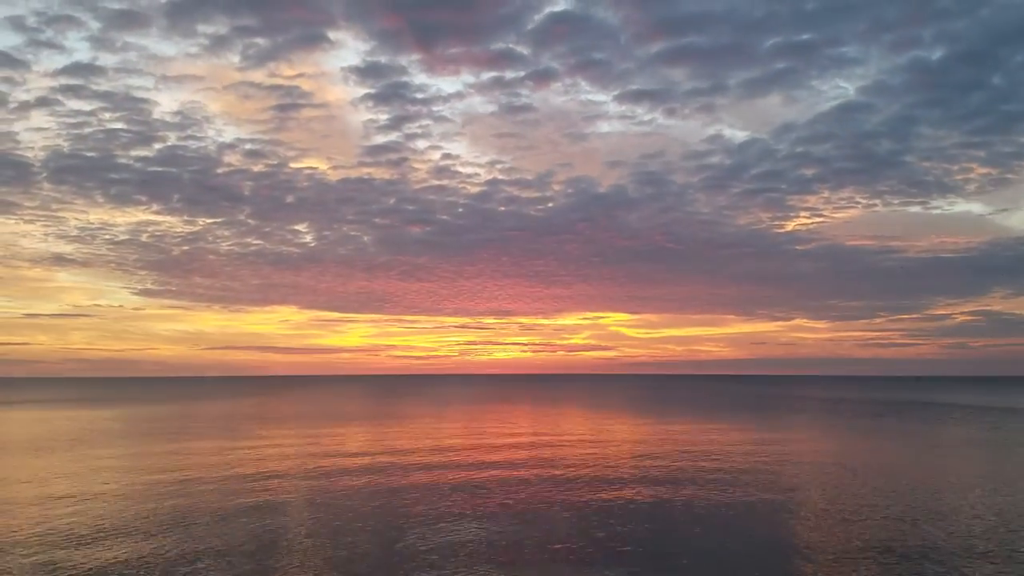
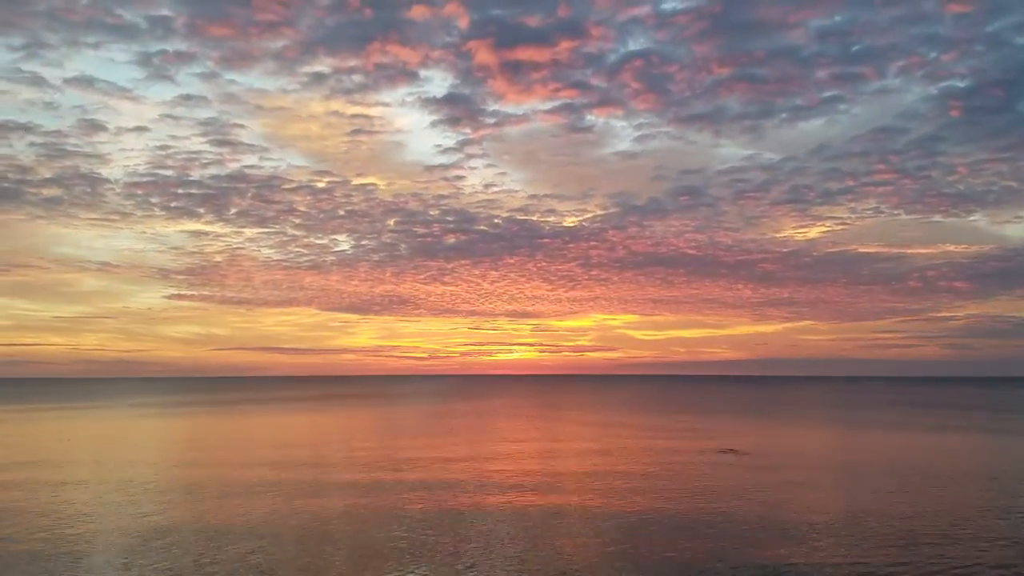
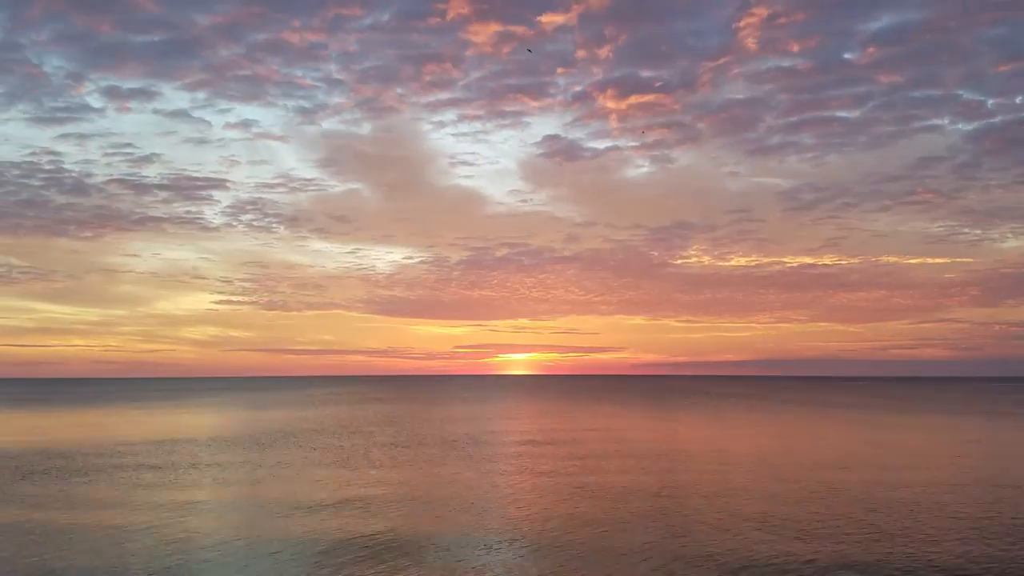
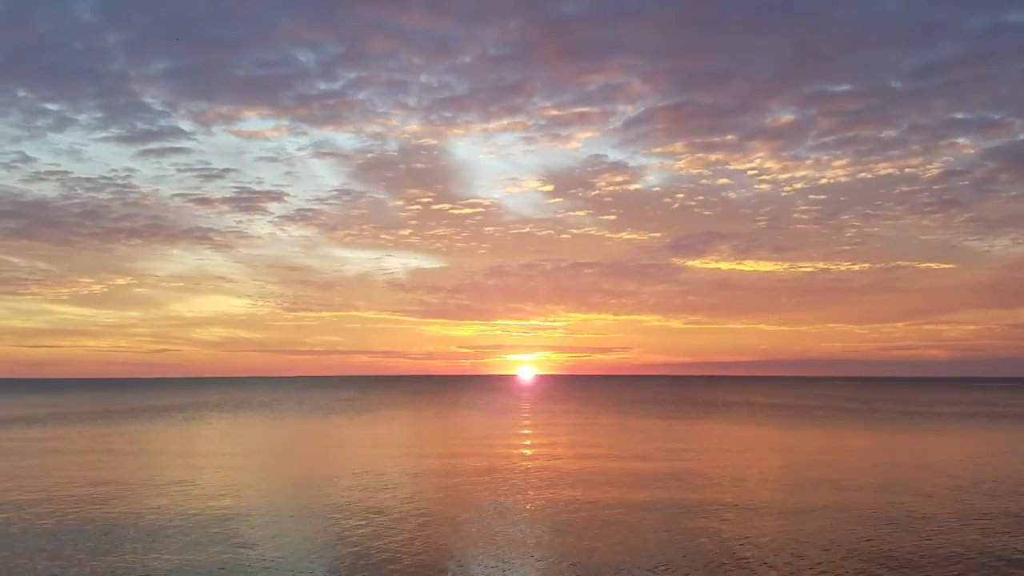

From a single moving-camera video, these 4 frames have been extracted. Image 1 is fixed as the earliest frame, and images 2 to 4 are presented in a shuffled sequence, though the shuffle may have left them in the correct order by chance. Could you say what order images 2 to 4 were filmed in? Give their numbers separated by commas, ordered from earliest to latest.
2, 3, 4
